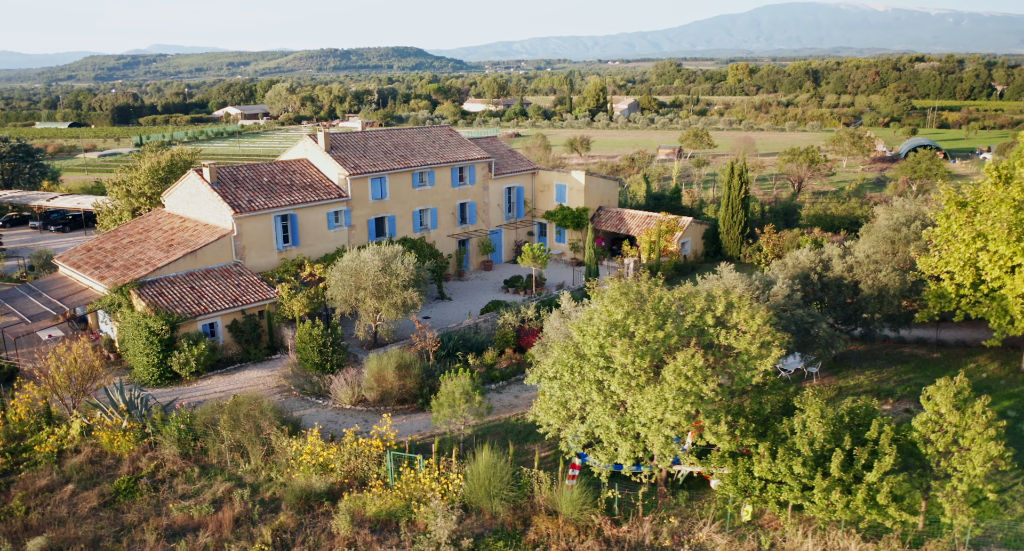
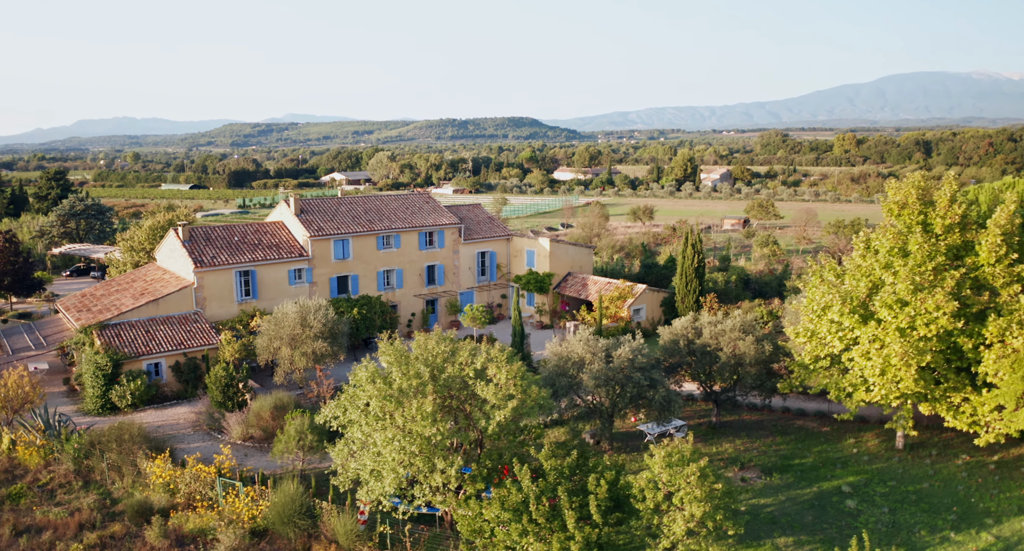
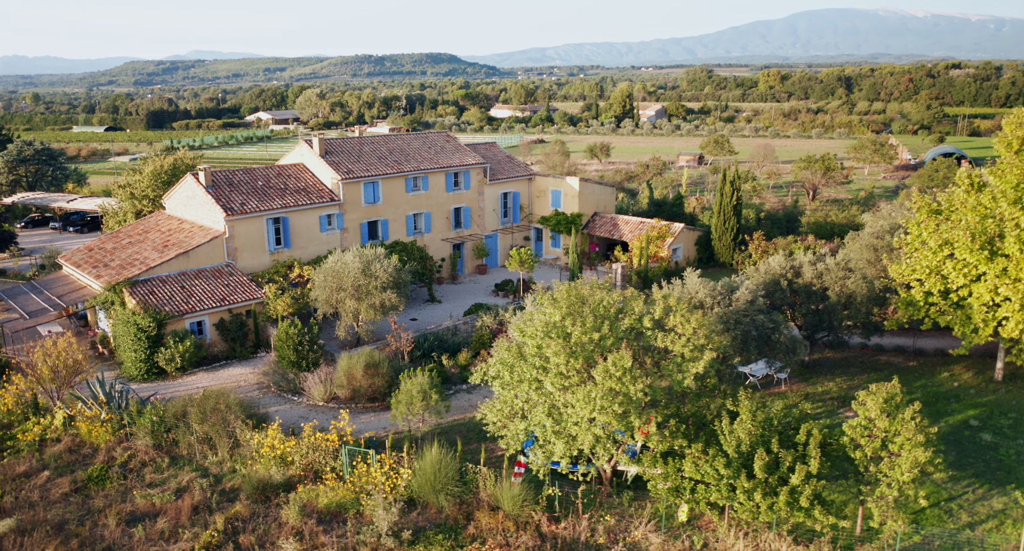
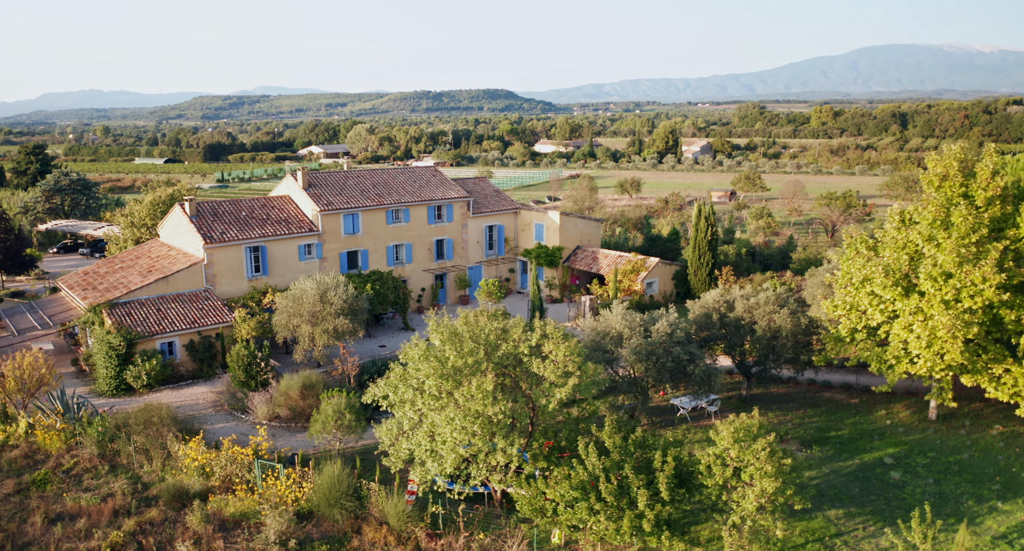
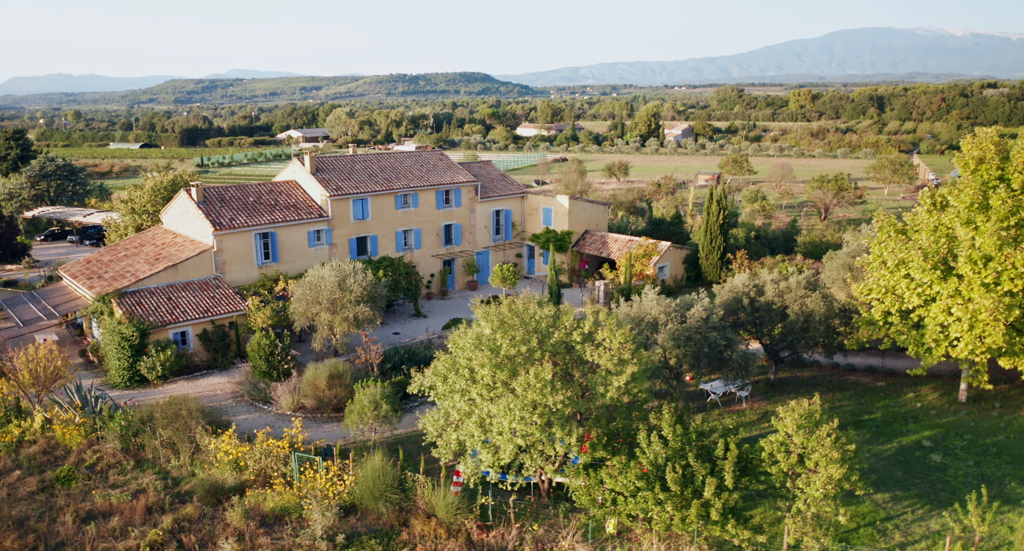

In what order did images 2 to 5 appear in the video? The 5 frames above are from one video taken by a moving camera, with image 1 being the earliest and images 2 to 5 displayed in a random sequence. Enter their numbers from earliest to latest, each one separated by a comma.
3, 5, 4, 2
